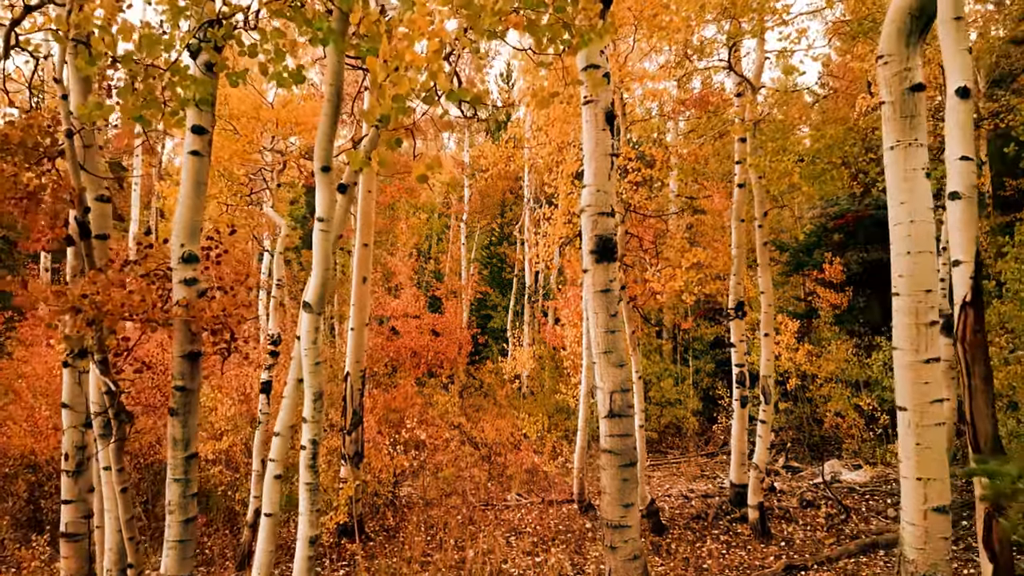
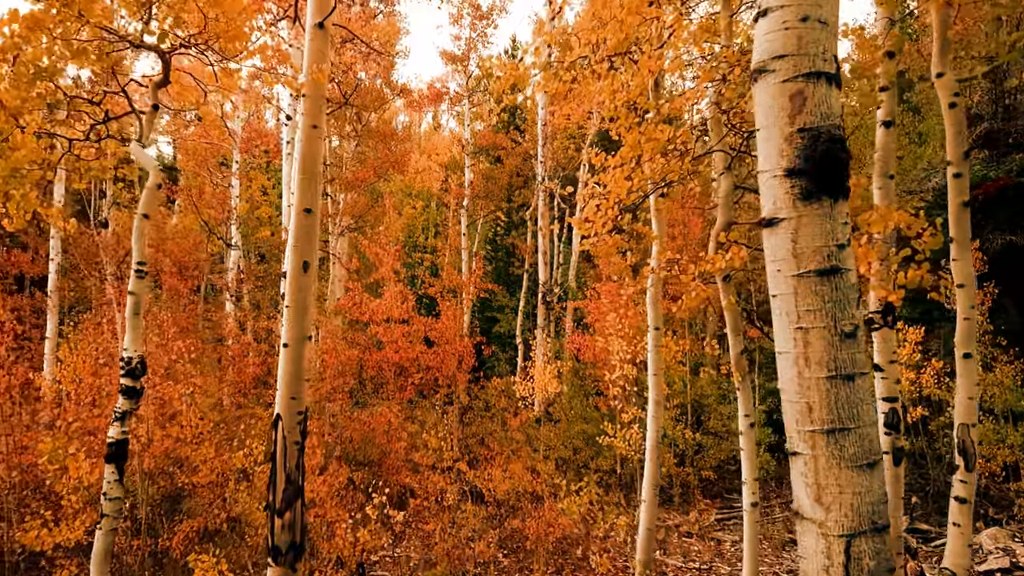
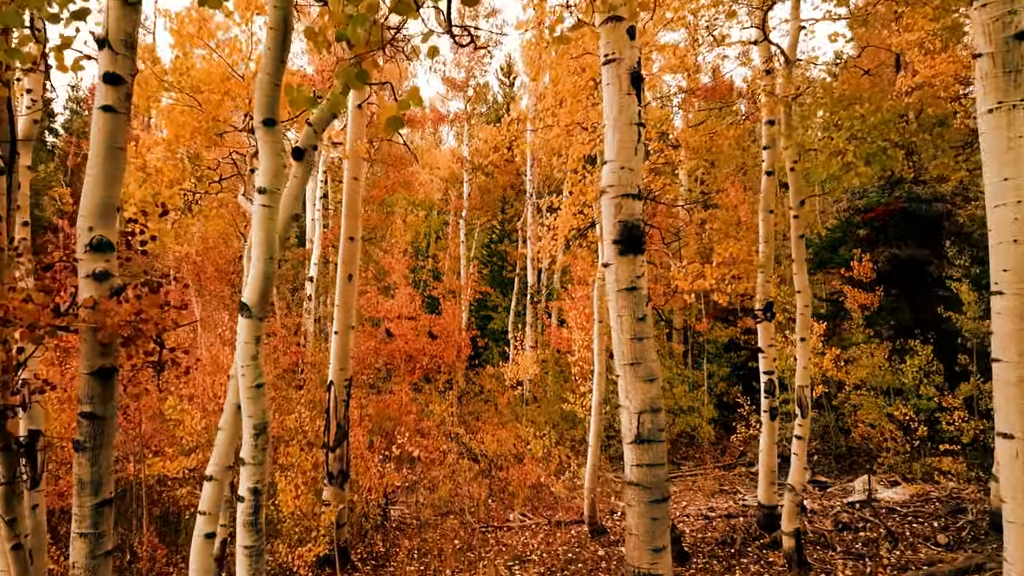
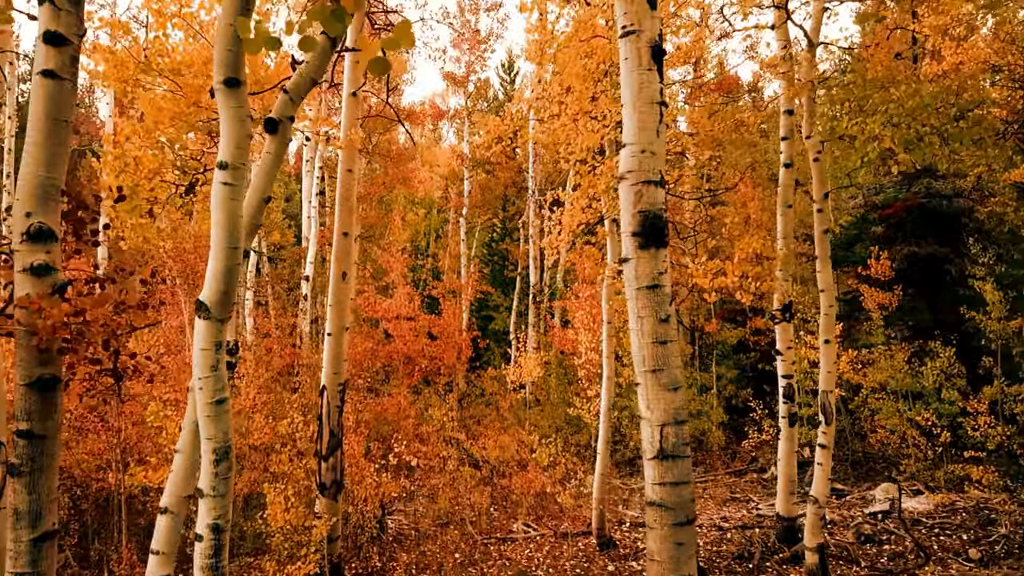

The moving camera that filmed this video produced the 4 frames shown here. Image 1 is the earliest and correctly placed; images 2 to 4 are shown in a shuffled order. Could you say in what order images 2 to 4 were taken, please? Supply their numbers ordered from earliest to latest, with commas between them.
3, 4, 2
